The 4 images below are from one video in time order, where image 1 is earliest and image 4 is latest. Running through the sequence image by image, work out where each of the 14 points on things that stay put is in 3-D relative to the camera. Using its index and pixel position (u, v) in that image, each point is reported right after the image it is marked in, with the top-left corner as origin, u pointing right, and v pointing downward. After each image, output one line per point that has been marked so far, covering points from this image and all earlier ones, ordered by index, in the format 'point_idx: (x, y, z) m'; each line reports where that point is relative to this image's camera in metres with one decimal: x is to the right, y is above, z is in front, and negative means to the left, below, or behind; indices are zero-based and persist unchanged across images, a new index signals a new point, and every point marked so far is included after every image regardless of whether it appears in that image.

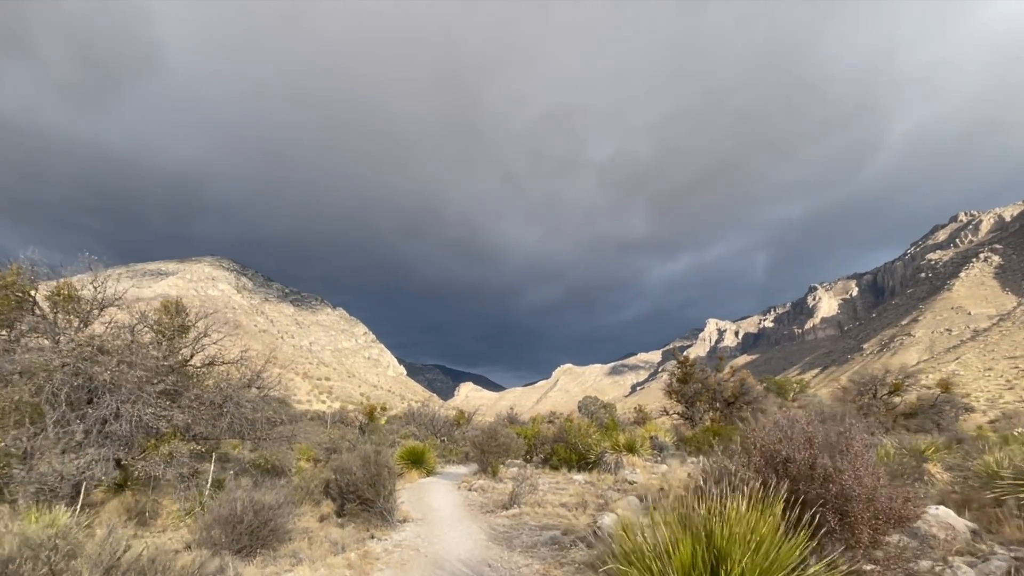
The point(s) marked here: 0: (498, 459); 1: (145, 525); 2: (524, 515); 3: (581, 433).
0: (-0.4, -5.6, +16.1) m
1: (-8.4, -5.5, +11.3) m
2: (+0.2, -4.5, +9.7) m
3: (+2.6, -5.4, +18.0) m
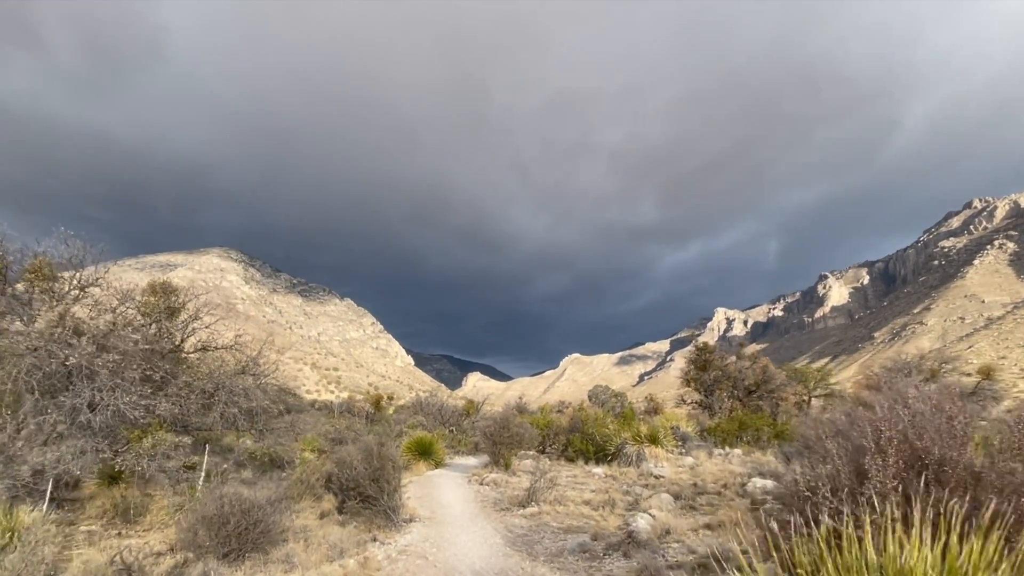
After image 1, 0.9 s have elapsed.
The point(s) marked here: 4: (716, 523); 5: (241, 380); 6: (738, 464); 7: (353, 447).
0: (0.0, -5.0, +15.2) m
1: (-8.1, -5.0, +10.4) m
2: (+0.6, -4.0, +8.7) m
3: (+3.0, -4.7, +17.0) m
4: (+2.9, -3.3, +6.9) m
5: (-6.7, -2.2, +12.1) m
6: (+5.5, -4.3, +11.8) m
7: (-3.5, -3.5, +10.9) m
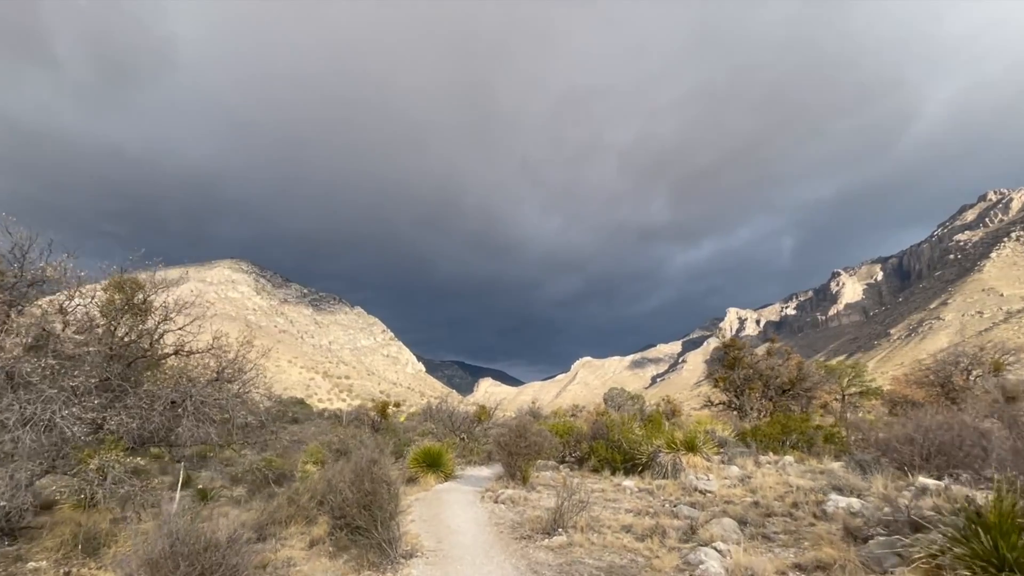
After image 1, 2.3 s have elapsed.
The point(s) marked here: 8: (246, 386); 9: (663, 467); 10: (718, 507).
0: (+0.5, -4.8, +13.5) m
1: (-7.7, -4.9, +8.9) m
2: (+0.9, -3.7, +7.0) m
3: (+3.5, -4.4, +15.3) m
4: (+3.2, -2.9, +5.2) m
5: (-6.3, -2.1, +10.6) m
6: (+5.9, -3.9, +10.1) m
7: (-3.2, -3.3, +9.3) m
8: (-6.2, -2.3, +11.4) m
9: (+3.9, -4.6, +12.5) m
10: (+3.4, -3.7, +8.2) m
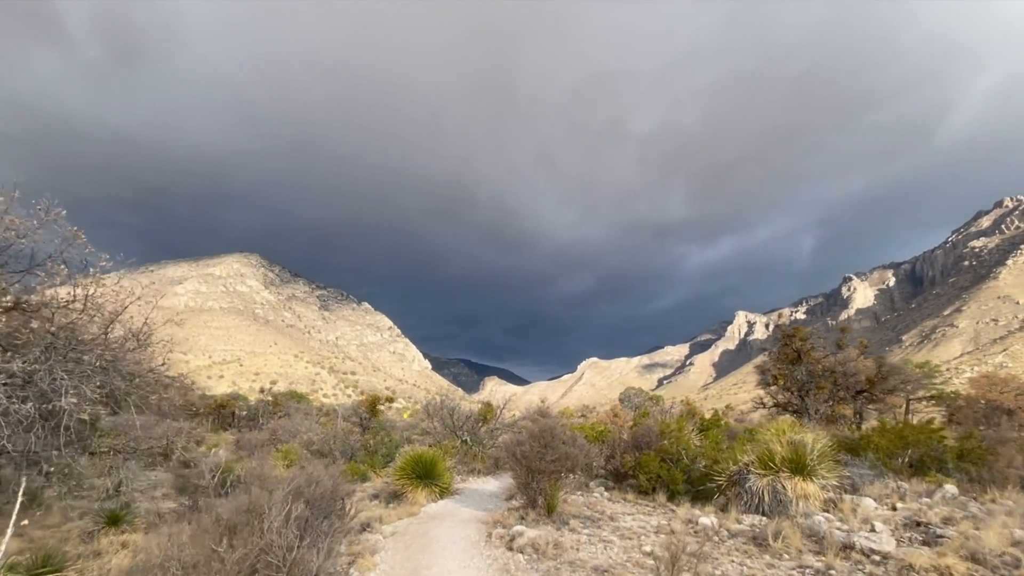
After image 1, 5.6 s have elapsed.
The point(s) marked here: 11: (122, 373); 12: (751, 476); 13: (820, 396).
0: (+0.9, -3.7, +9.4) m
1: (-7.4, -3.7, +5.0) m
2: (+1.2, -2.6, +2.9) m
3: (+3.9, -3.4, +11.2) m
4: (+3.5, -1.9, +1.1) m
5: (-5.9, -0.9, +6.6) m
6: (+6.2, -2.9, +5.9) m
7: (-2.8, -2.2, +5.3) m
8: (-5.8, -1.1, +7.4) m
9: (+4.2, -3.6, +8.4) m
10: (+3.7, -2.7, +4.1) m
11: (-5.8, -1.3, +7.5) m
12: (+4.3, -3.4, +8.9) m
13: (+12.5, -4.4, +20.1) m
